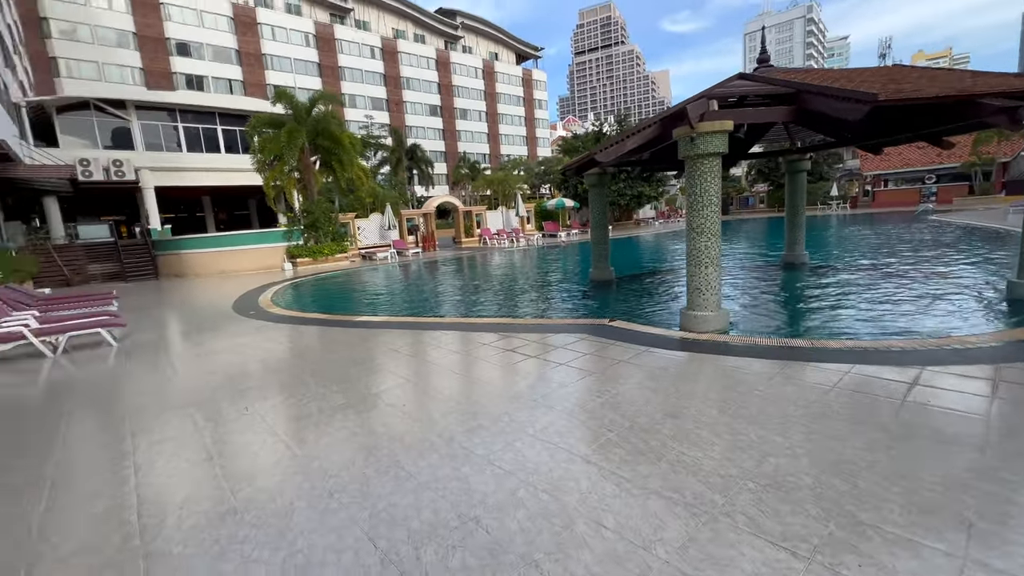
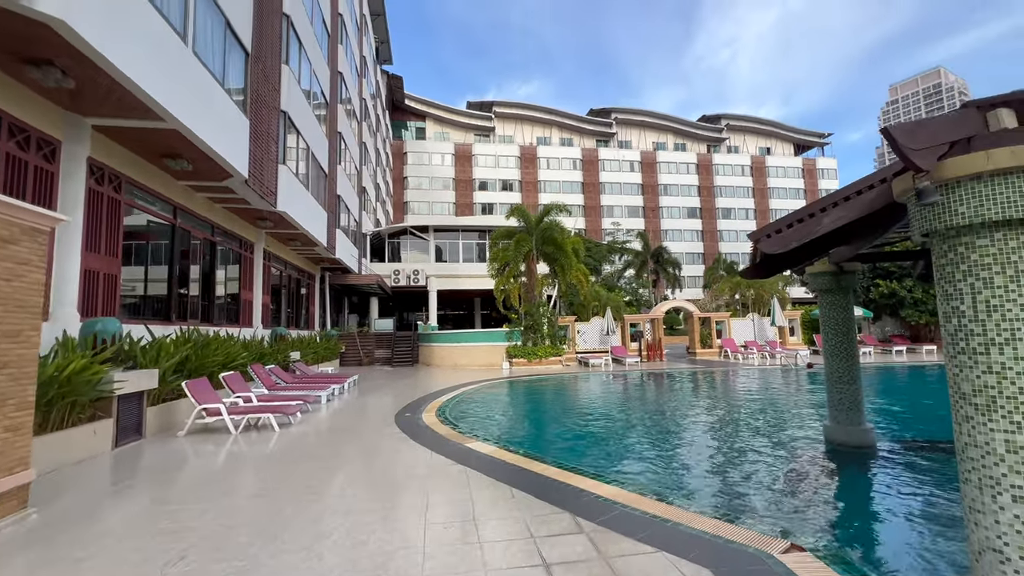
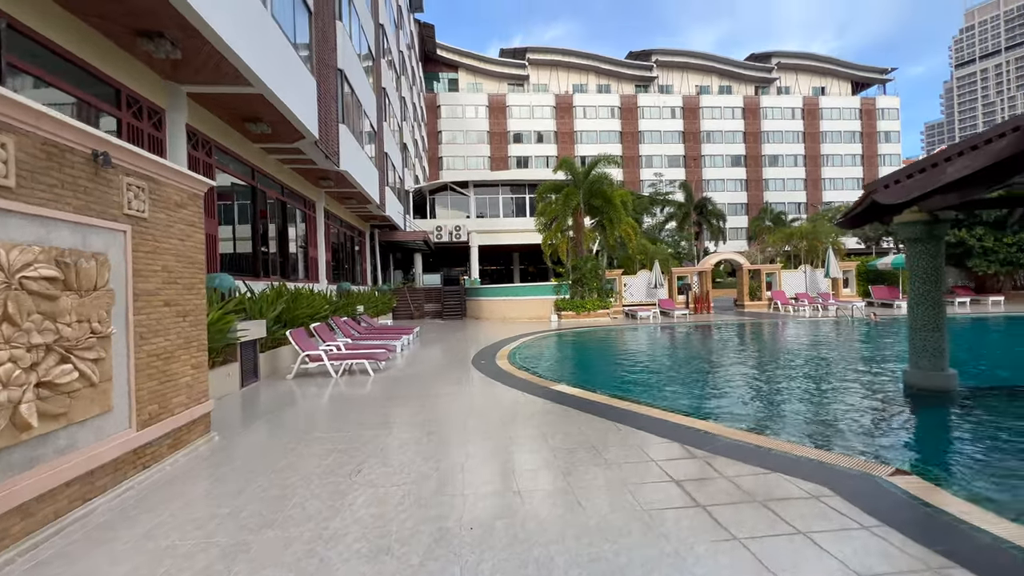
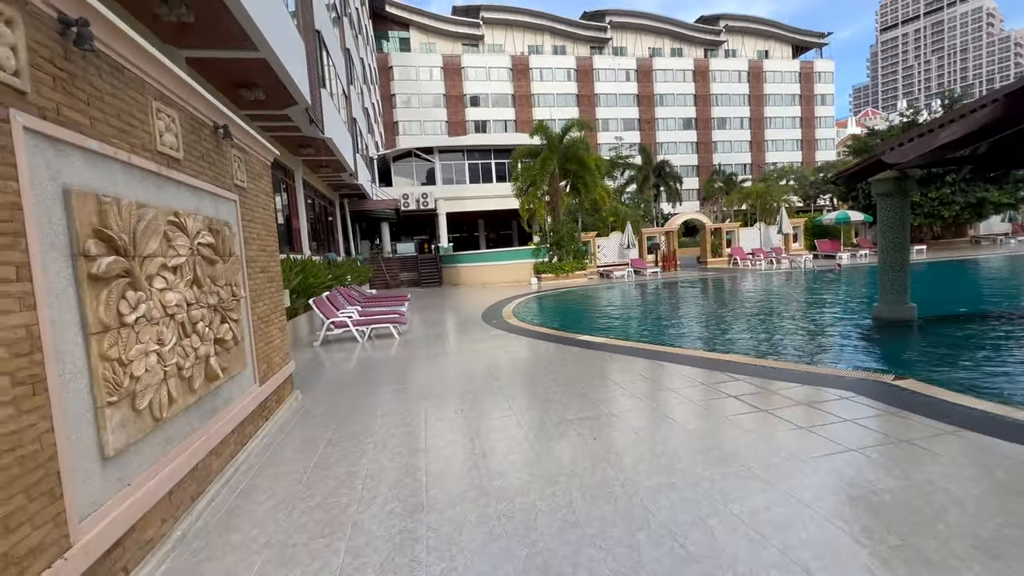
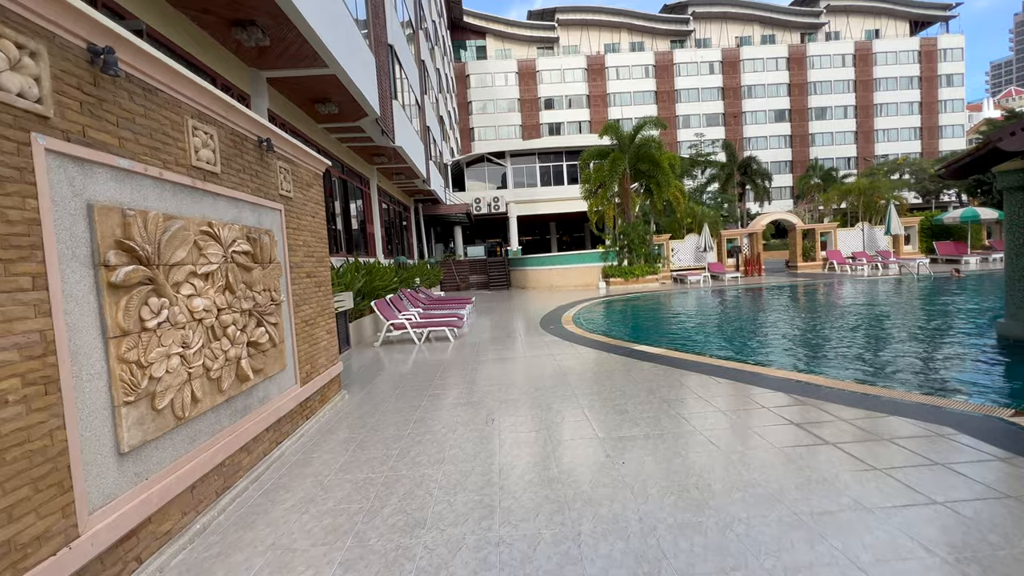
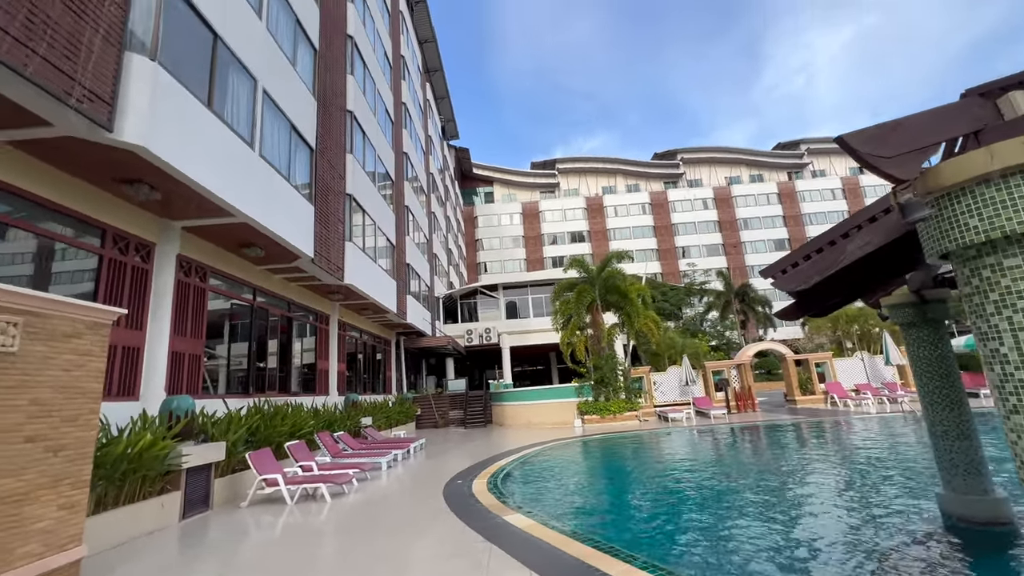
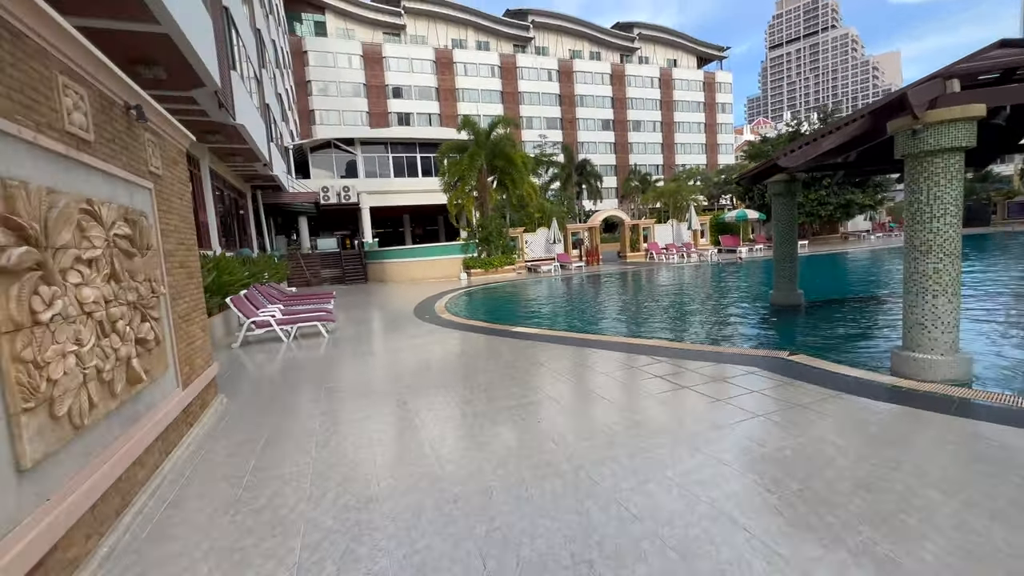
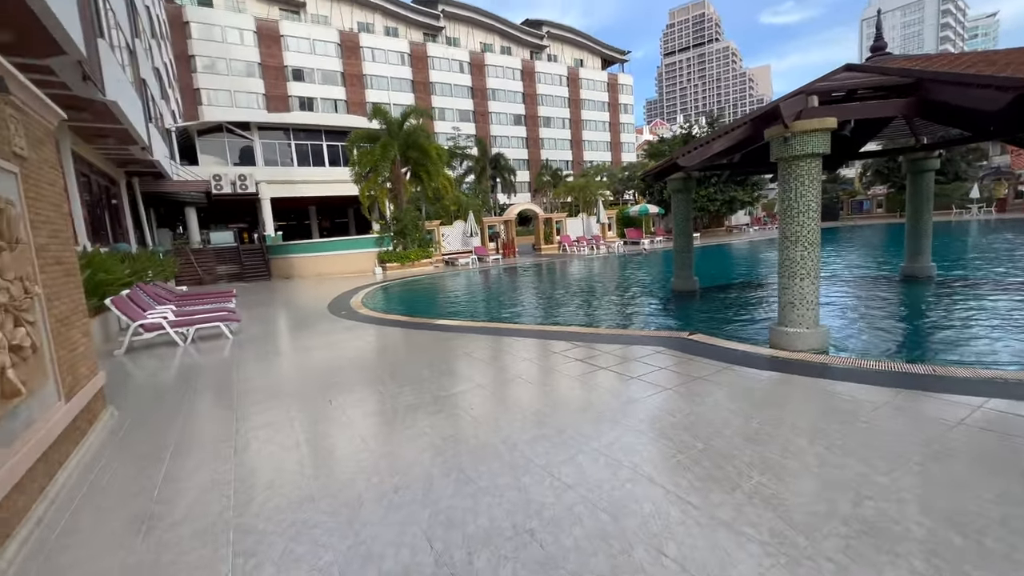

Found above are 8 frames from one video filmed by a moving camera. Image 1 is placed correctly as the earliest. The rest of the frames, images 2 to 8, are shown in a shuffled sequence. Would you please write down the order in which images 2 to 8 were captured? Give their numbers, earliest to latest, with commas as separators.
8, 7, 4, 5, 3, 2, 6
